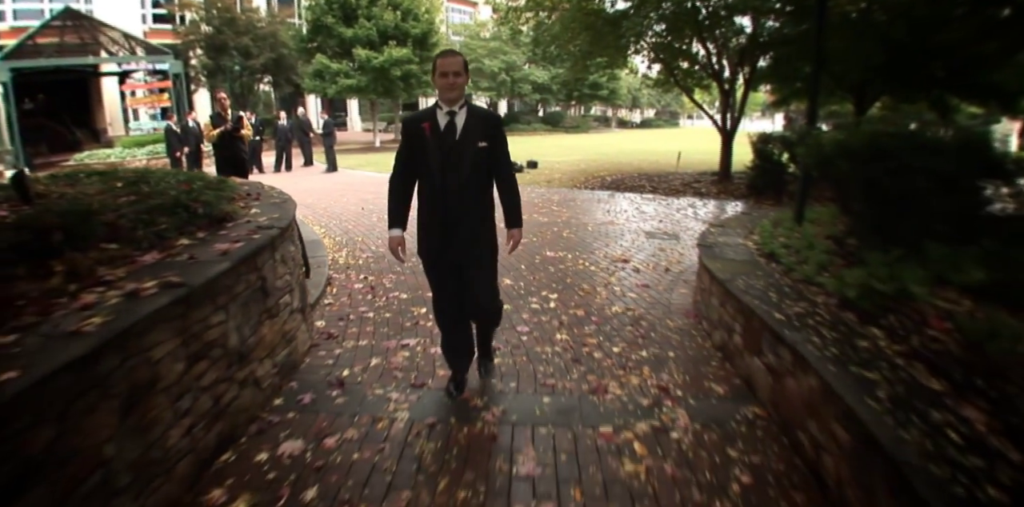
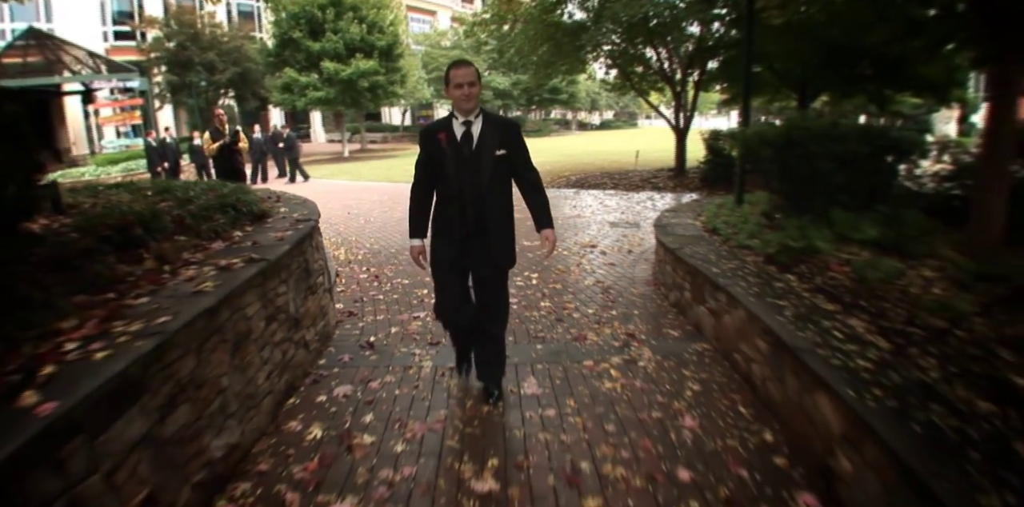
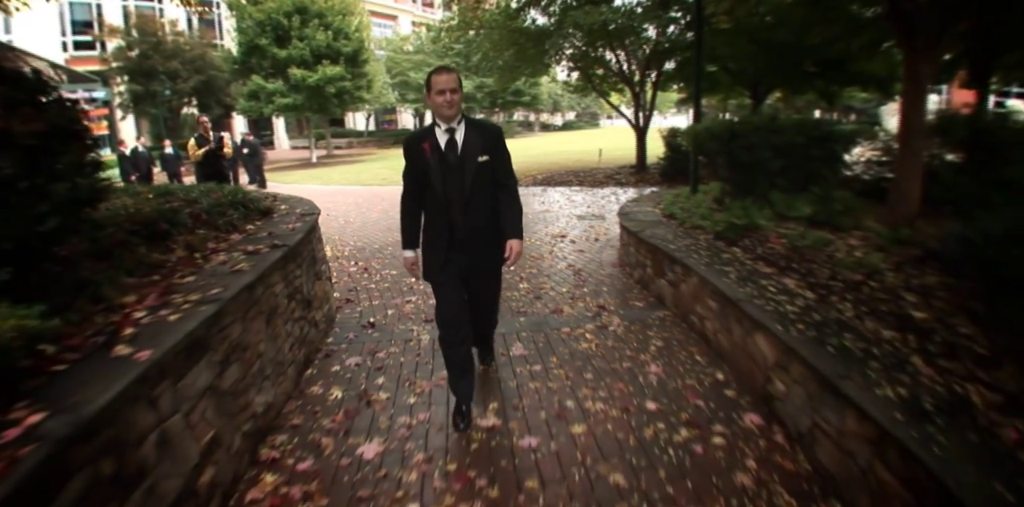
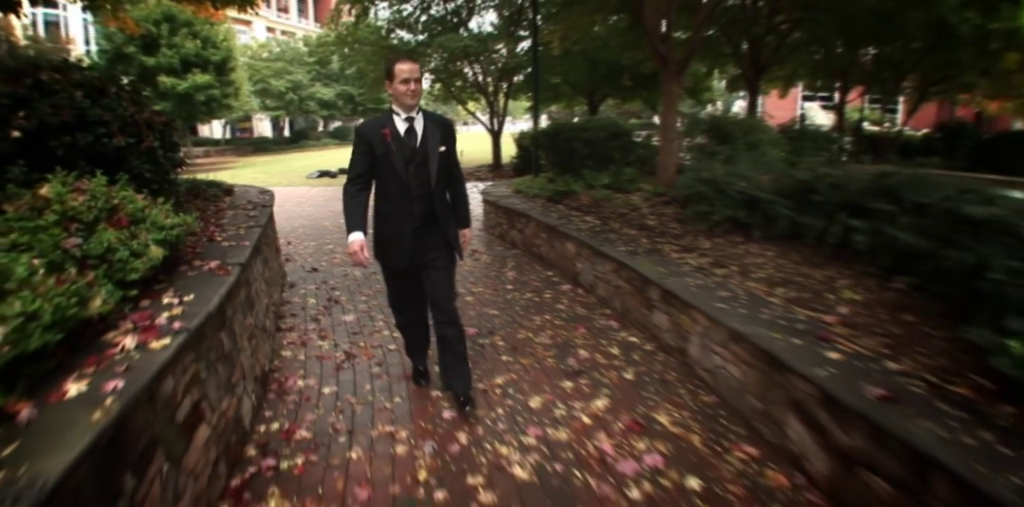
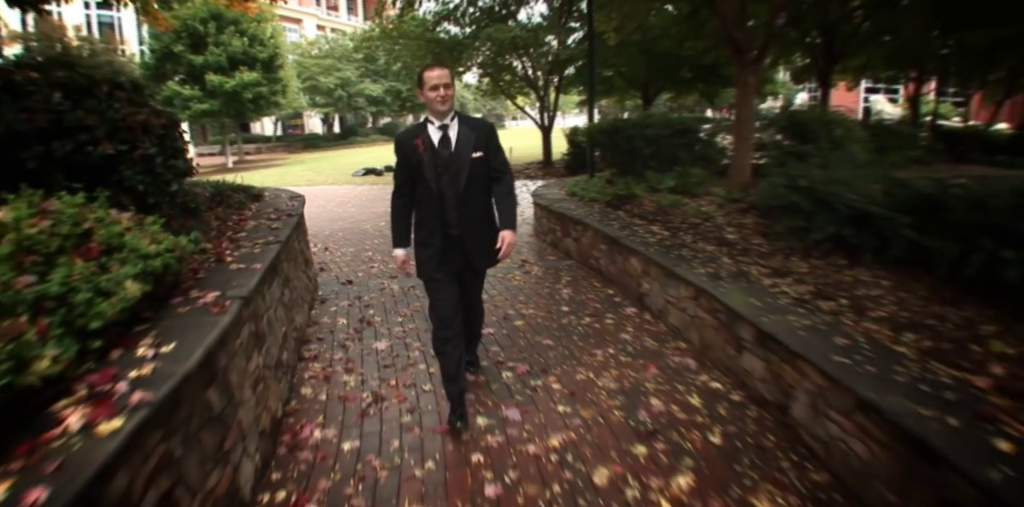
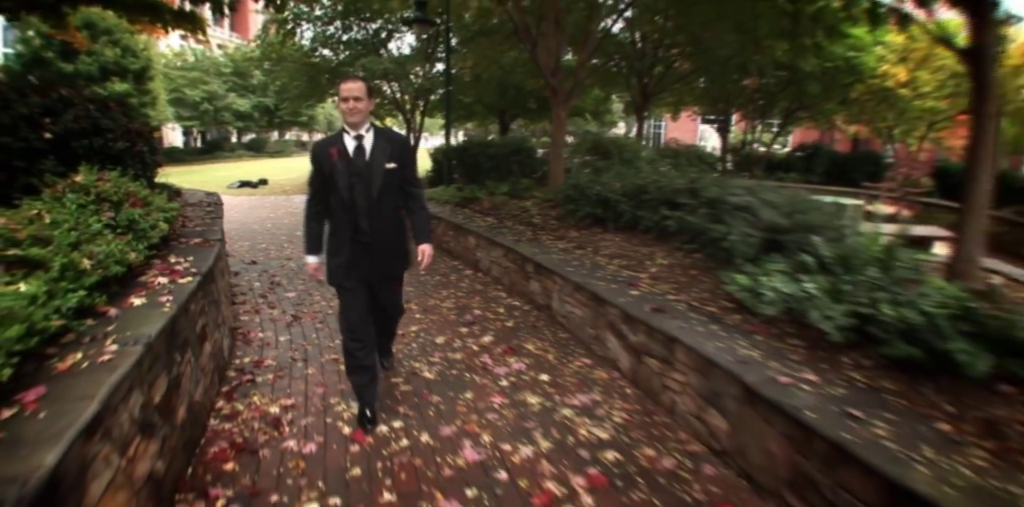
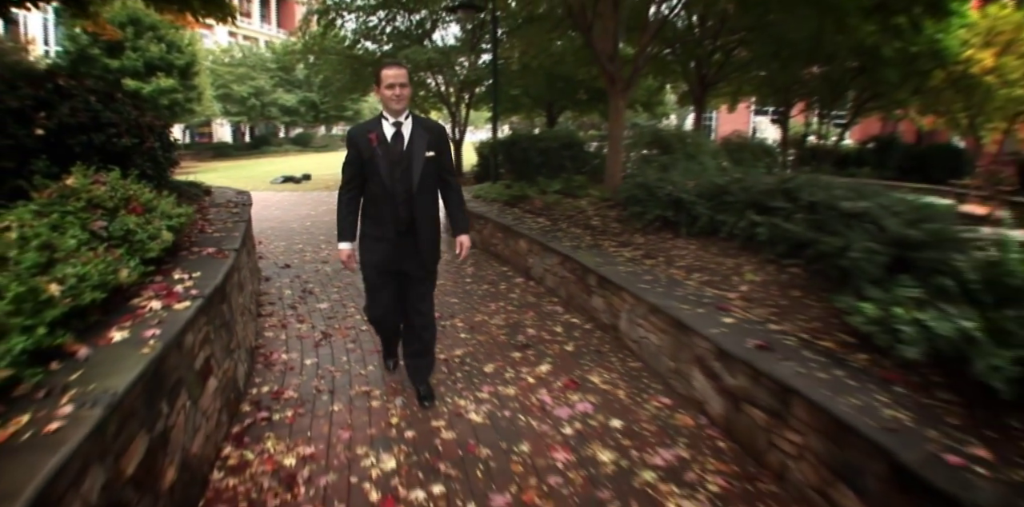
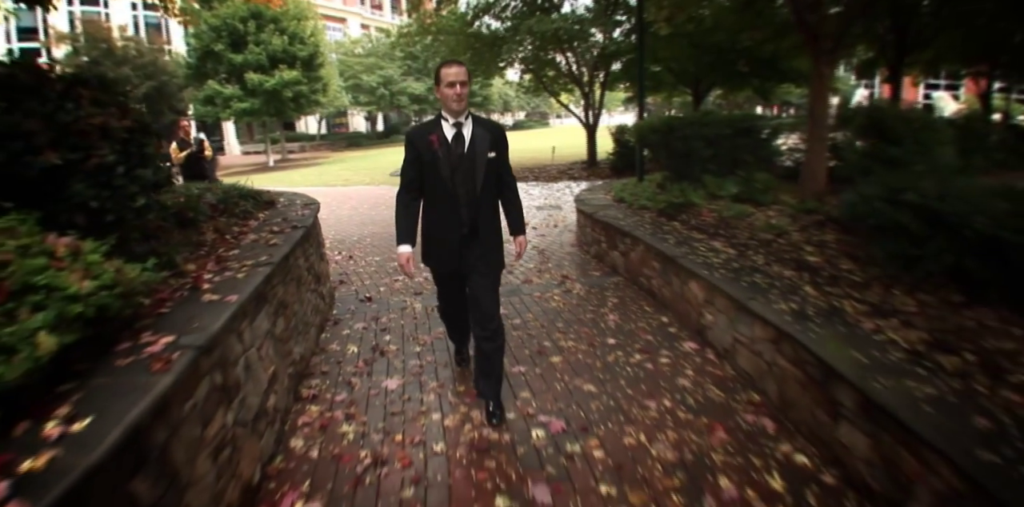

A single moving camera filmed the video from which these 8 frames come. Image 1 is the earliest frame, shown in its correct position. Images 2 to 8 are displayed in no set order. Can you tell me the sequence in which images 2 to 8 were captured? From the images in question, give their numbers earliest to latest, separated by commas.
2, 3, 8, 5, 4, 7, 6
